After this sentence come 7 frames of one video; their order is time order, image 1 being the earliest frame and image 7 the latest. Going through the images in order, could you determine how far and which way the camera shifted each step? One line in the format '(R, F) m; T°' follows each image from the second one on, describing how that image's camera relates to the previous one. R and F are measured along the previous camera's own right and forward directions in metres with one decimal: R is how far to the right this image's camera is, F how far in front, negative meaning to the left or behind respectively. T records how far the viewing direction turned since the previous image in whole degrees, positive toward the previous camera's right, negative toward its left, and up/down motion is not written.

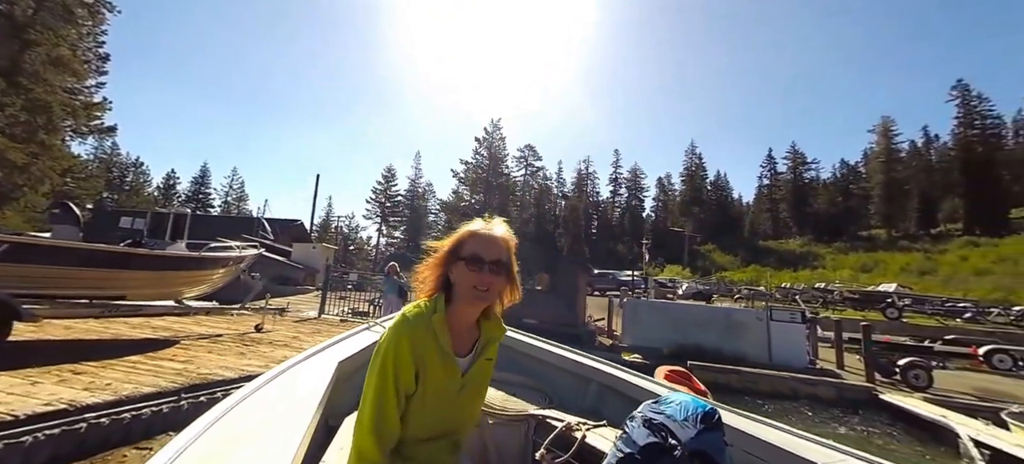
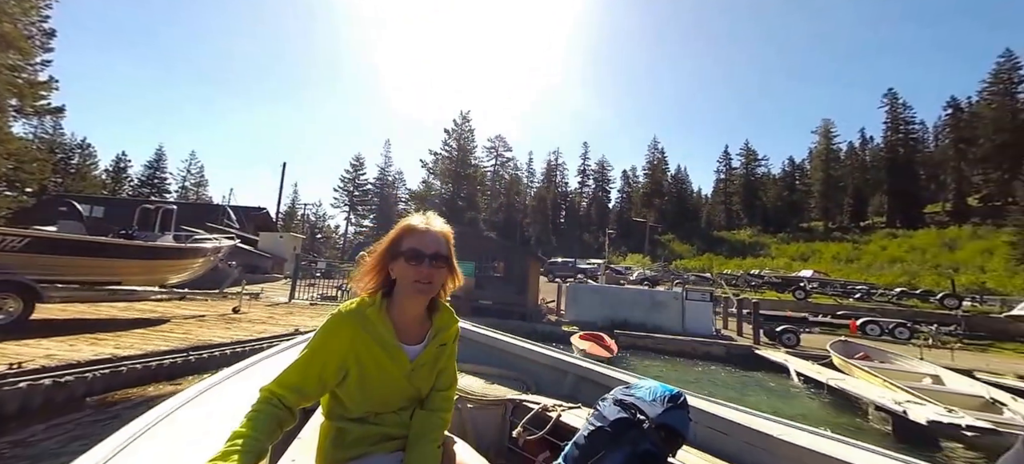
(+0.4, -1.1) m; +4°
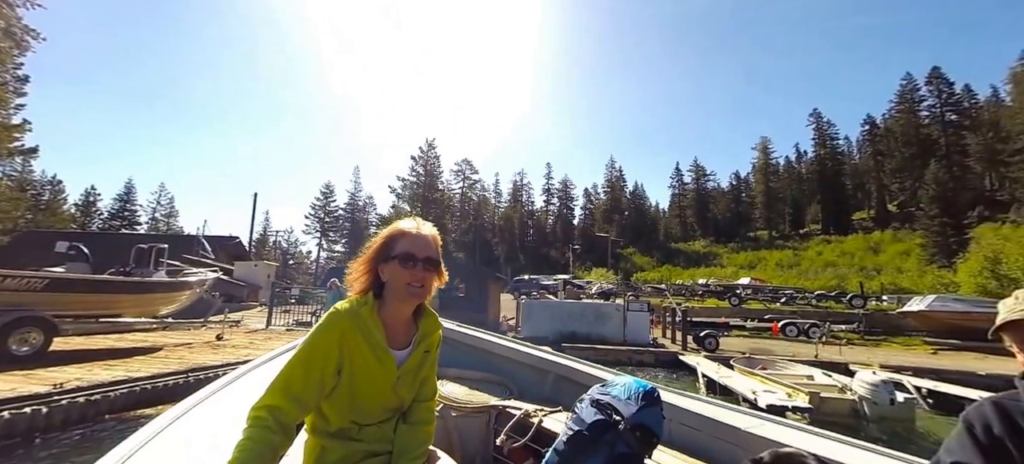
(+0.3, -1.3) m; +4°
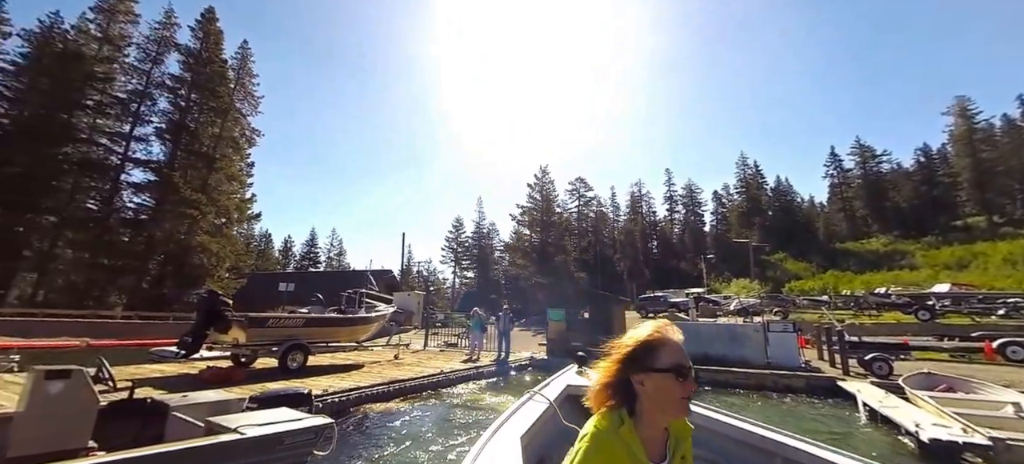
(+0.3, -0.5) m; -17°
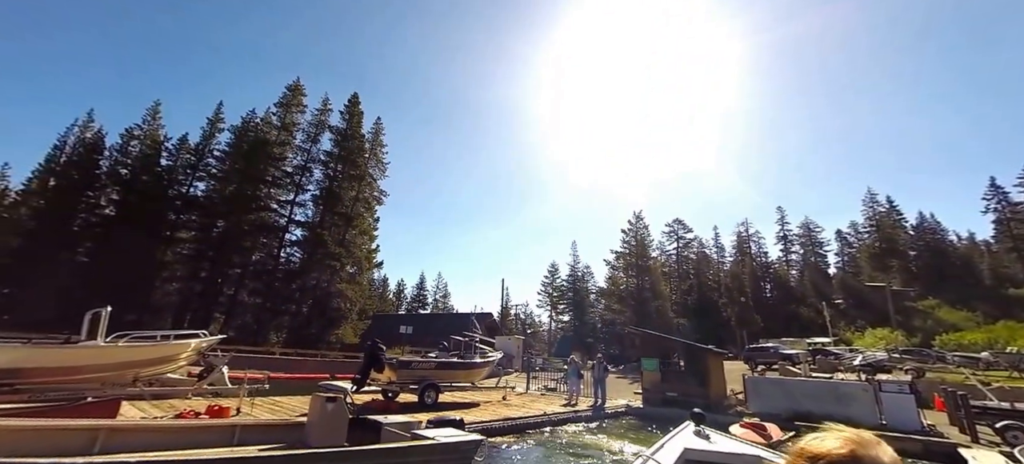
(0.0, -1.8) m; -13°
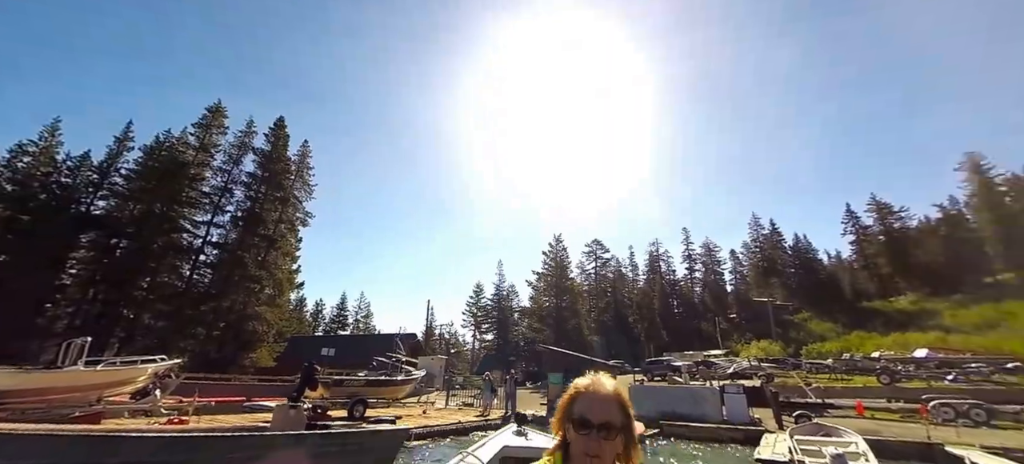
(+0.7, -1.3) m; +9°
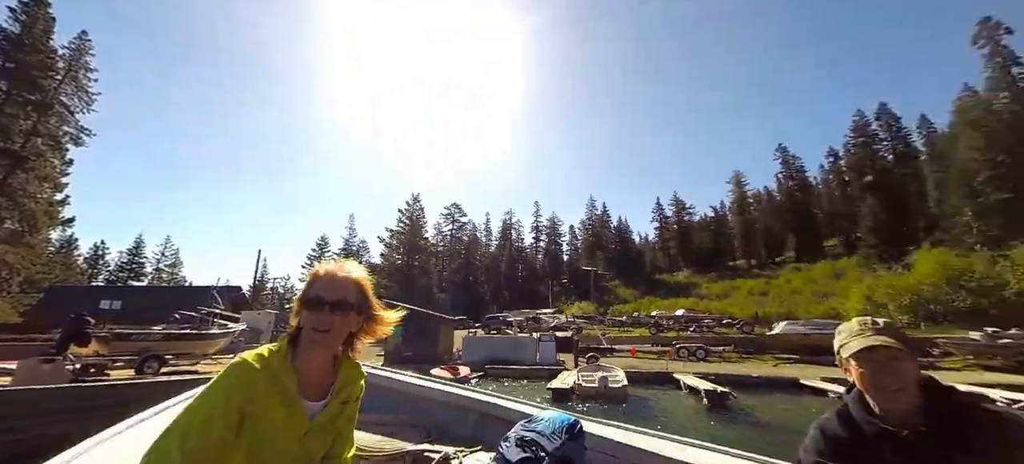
(+0.2, -0.6) m; +20°
